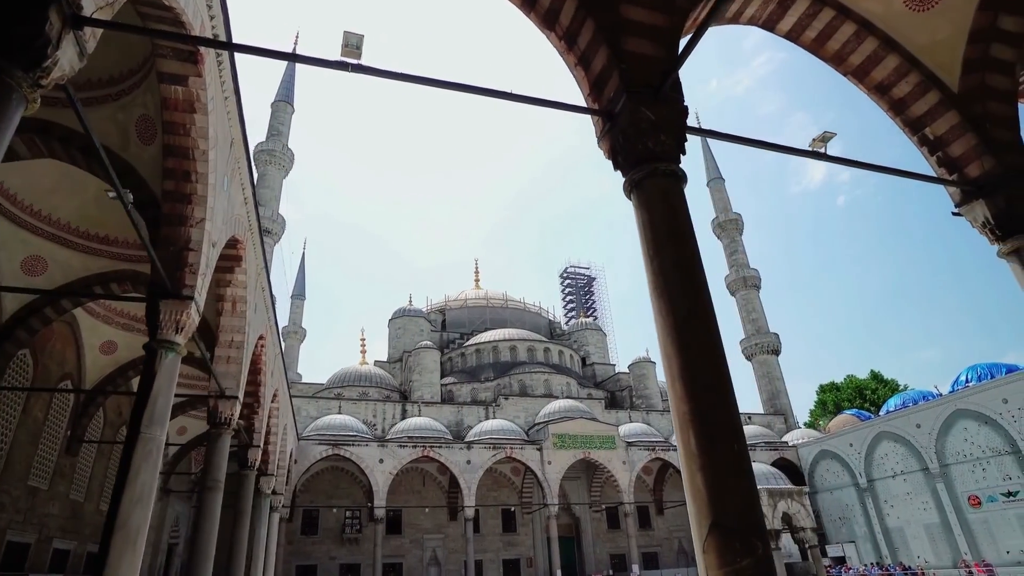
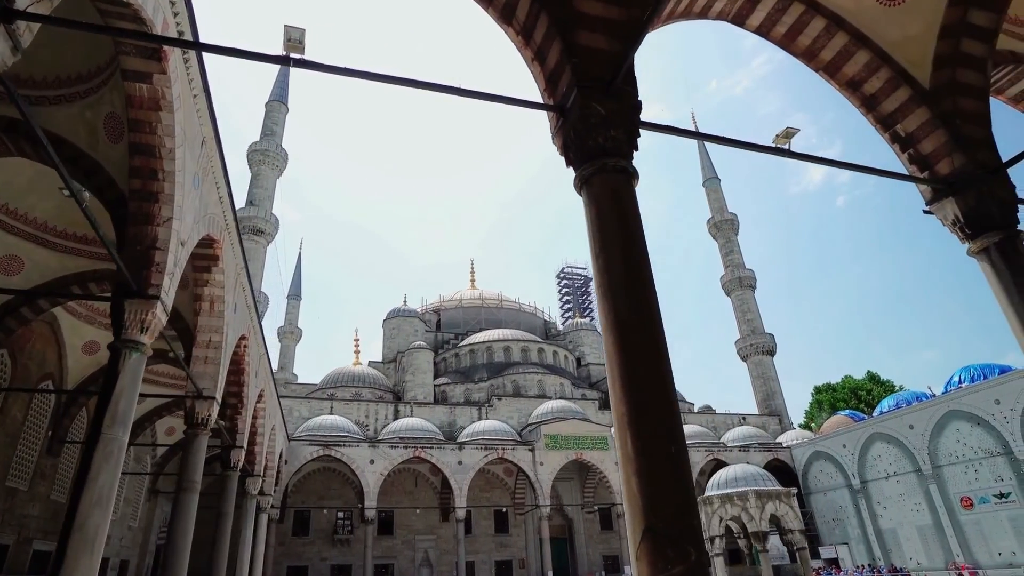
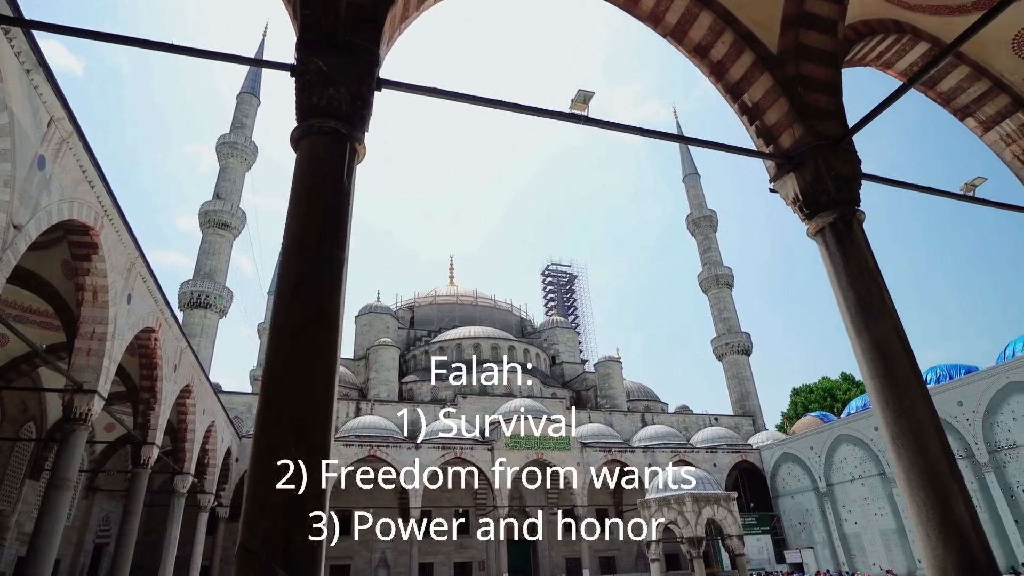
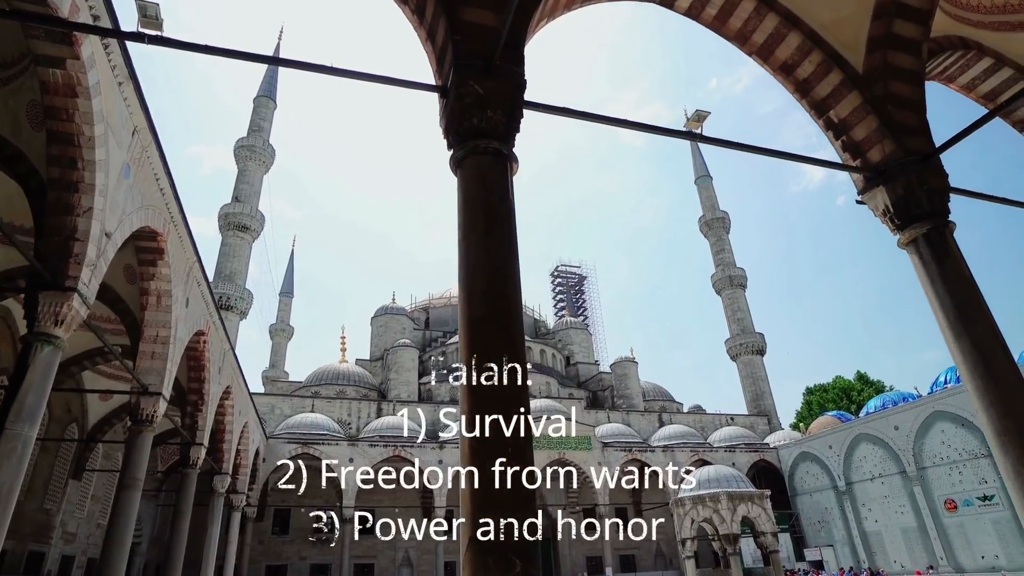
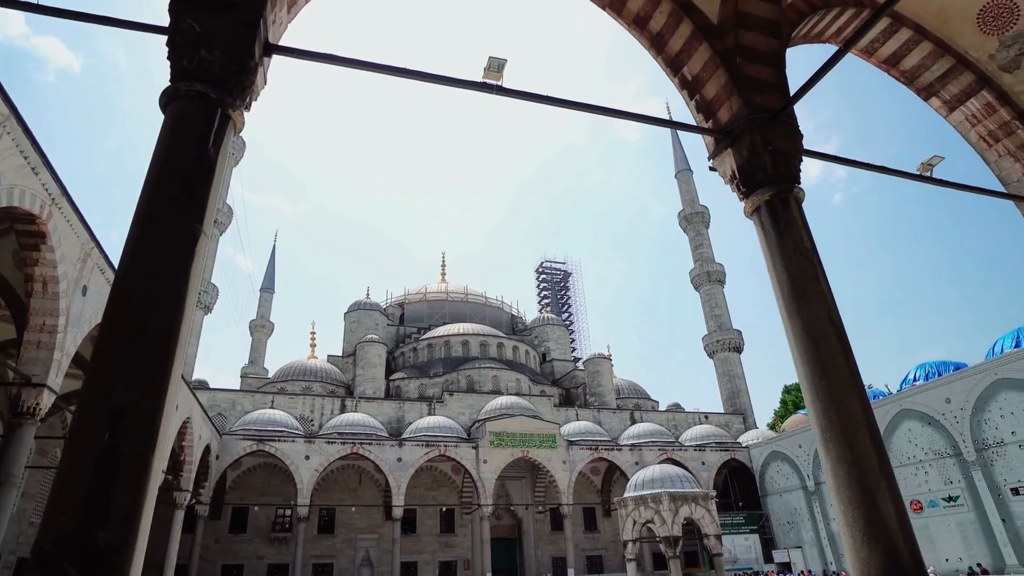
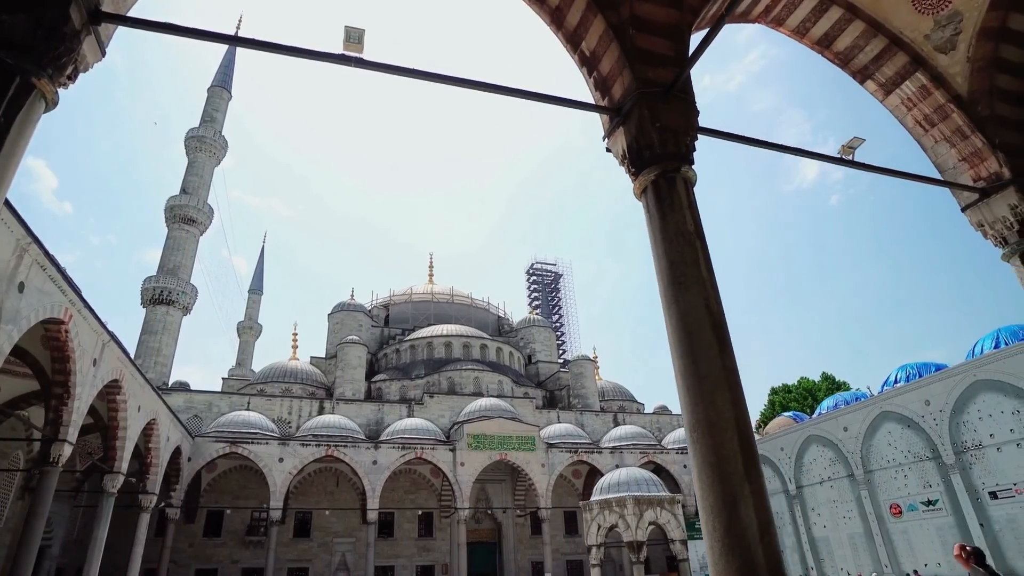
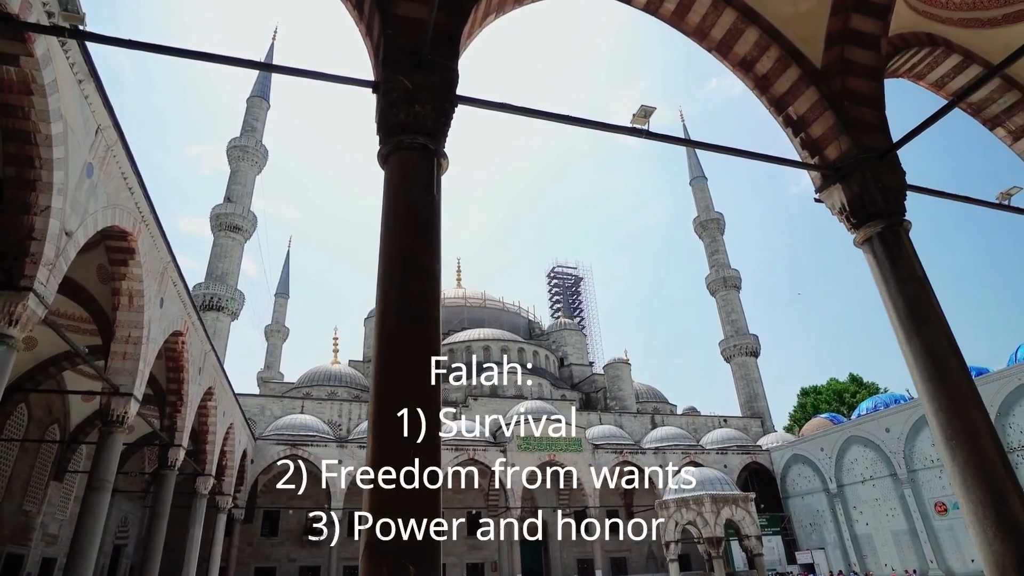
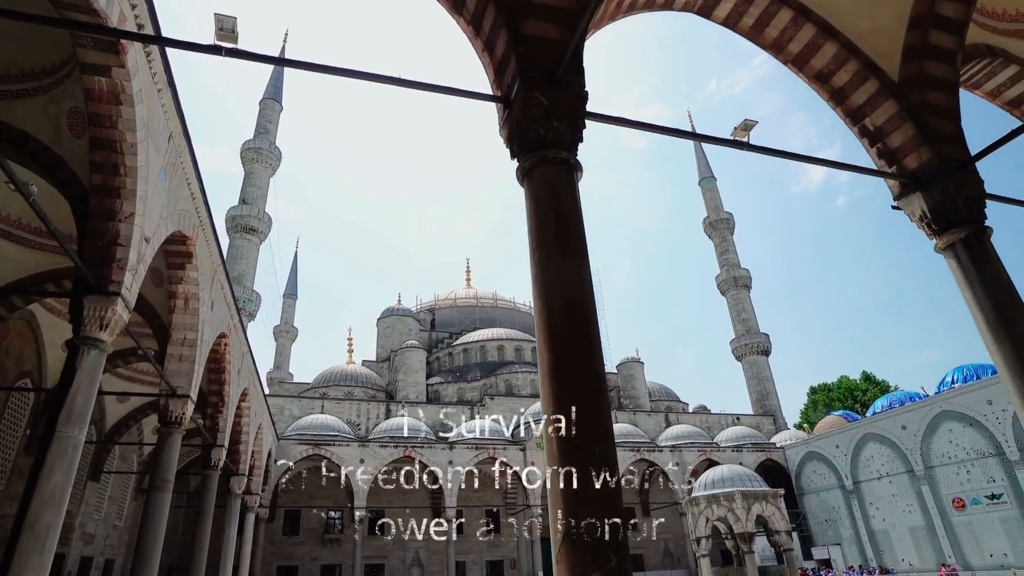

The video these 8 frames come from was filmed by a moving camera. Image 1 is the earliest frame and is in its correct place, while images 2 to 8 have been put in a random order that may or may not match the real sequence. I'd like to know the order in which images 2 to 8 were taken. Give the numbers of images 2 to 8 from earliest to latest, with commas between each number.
2, 8, 4, 7, 3, 5, 6
